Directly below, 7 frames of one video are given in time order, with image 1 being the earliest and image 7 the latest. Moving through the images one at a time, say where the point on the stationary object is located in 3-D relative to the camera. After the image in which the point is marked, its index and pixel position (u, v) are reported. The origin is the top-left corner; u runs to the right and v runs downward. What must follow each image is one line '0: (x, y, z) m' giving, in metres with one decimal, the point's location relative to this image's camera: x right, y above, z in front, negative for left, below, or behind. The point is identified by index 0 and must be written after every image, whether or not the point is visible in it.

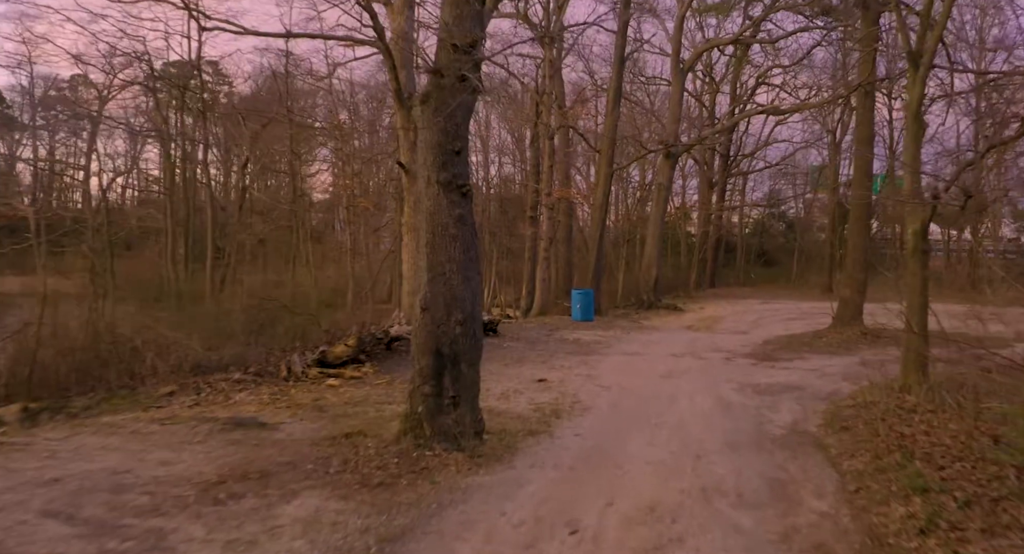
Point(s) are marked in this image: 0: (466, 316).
0: (-0.5, -0.4, +6.4) m
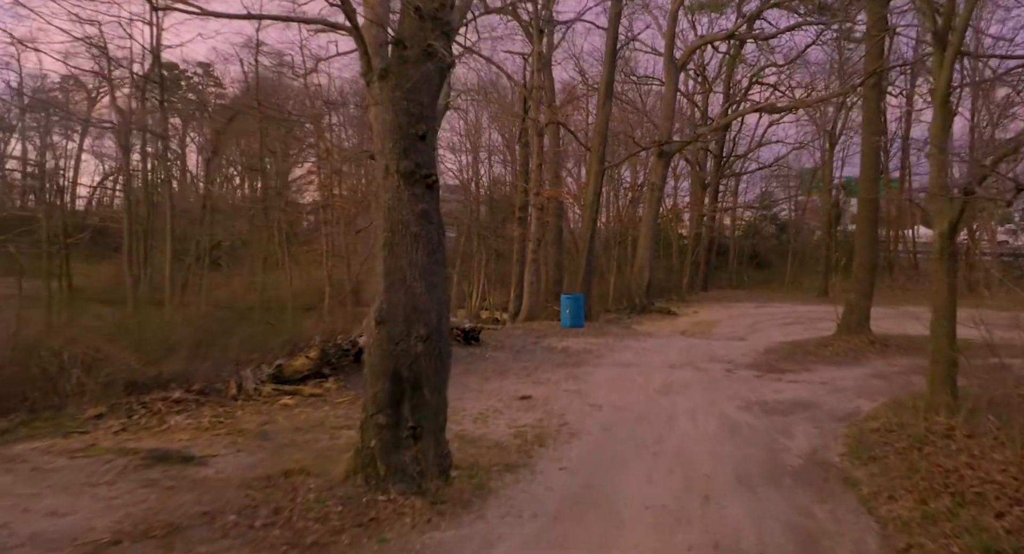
0: (-0.7, -0.5, +5.3) m
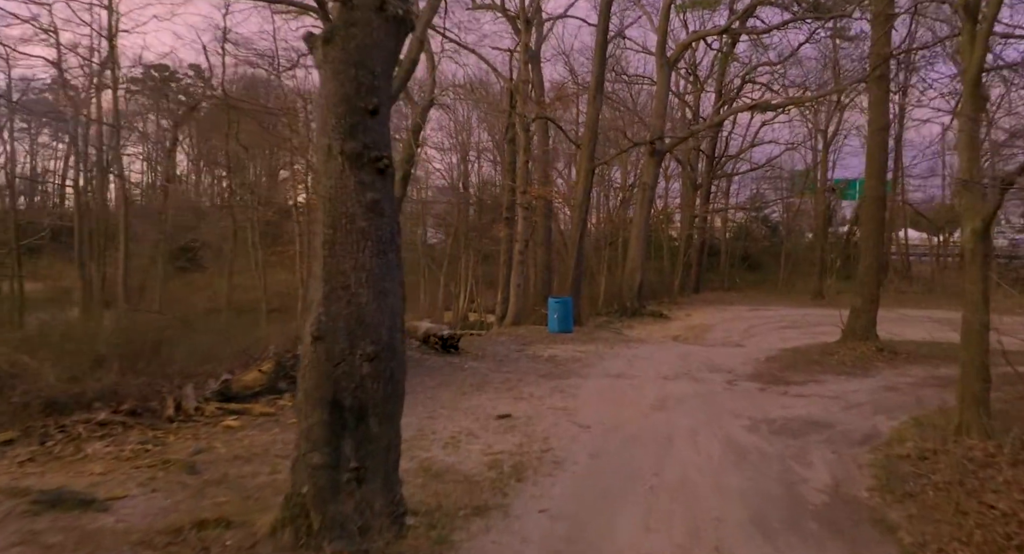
0: (-1.0, -0.5, +4.3) m
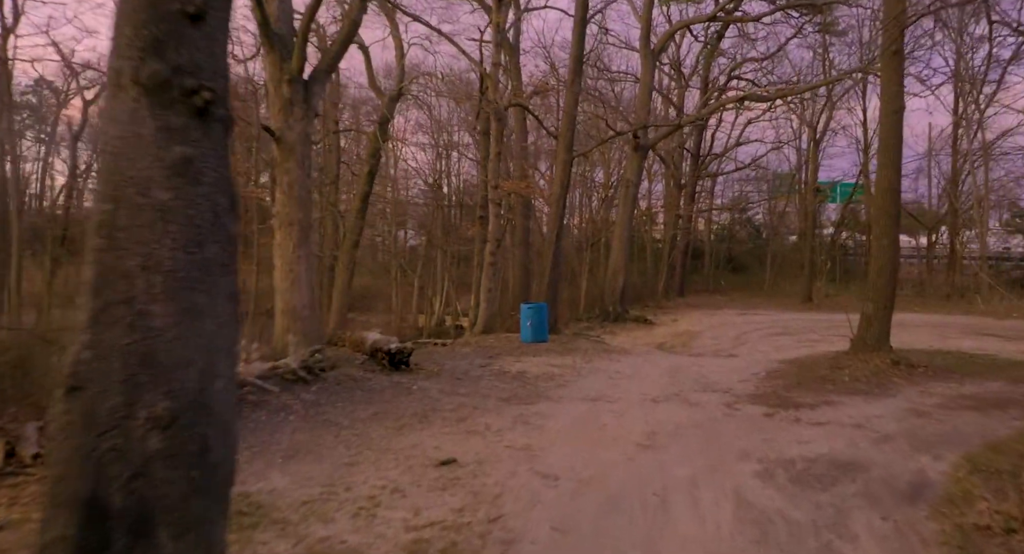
0: (-1.4, -0.6, +2.6) m
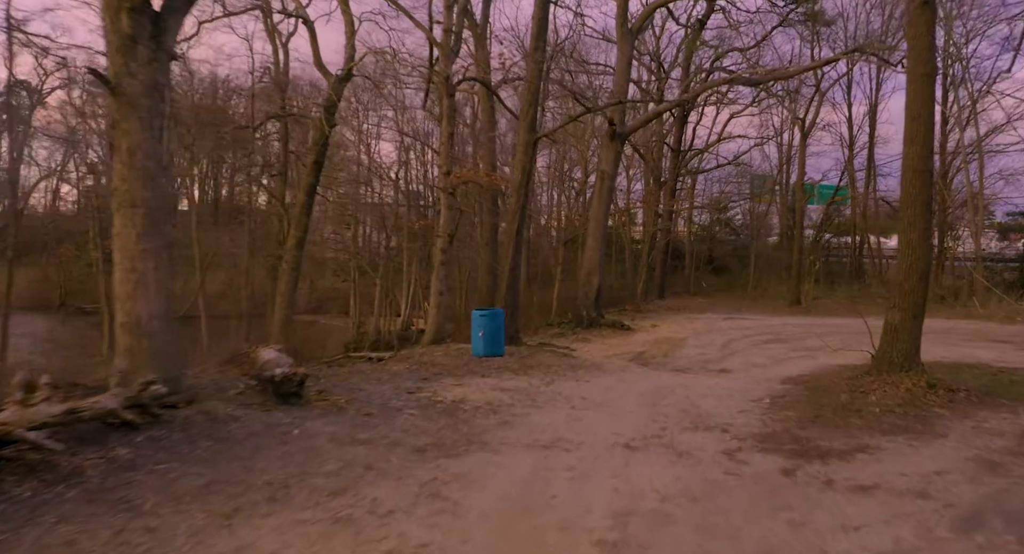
0: (-2.1, -0.5, +0.1) m
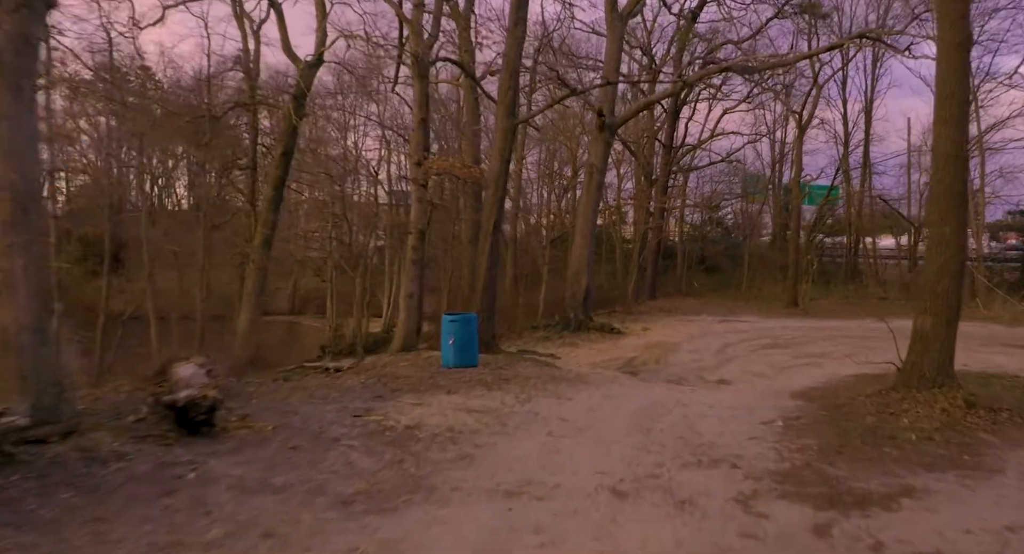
0: (-2.4, -0.5, -1.3) m
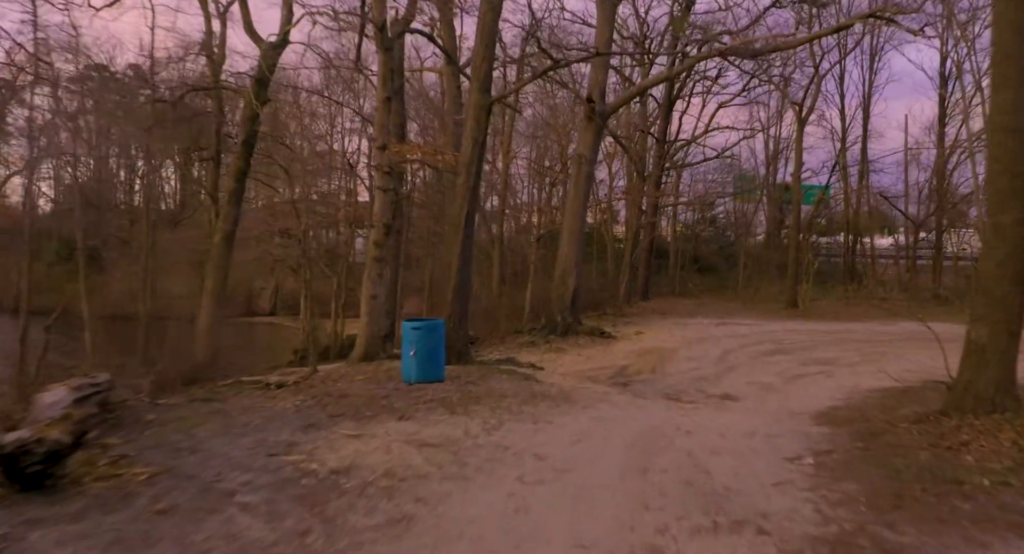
0: (-2.6, -0.5, -2.8) m
